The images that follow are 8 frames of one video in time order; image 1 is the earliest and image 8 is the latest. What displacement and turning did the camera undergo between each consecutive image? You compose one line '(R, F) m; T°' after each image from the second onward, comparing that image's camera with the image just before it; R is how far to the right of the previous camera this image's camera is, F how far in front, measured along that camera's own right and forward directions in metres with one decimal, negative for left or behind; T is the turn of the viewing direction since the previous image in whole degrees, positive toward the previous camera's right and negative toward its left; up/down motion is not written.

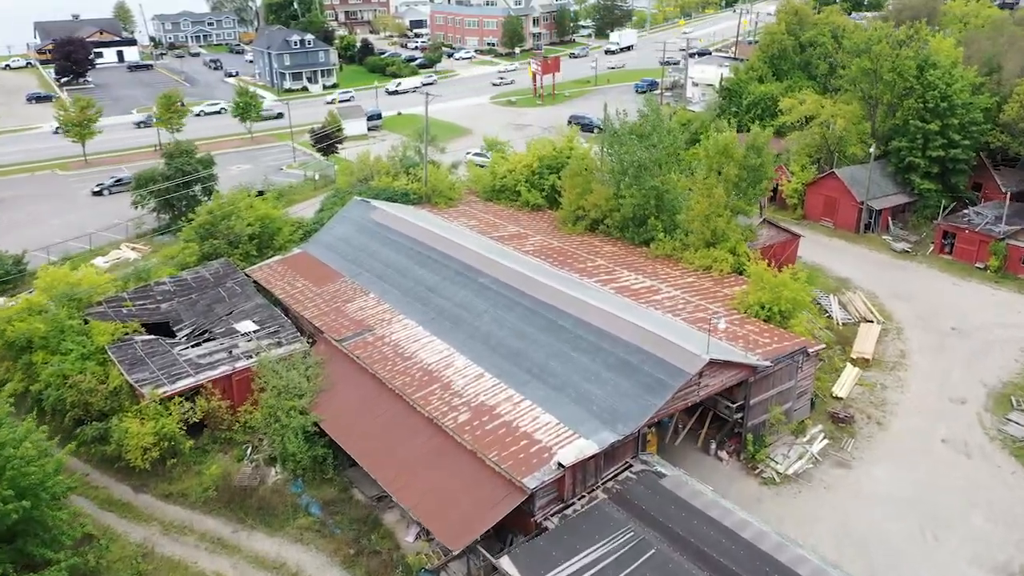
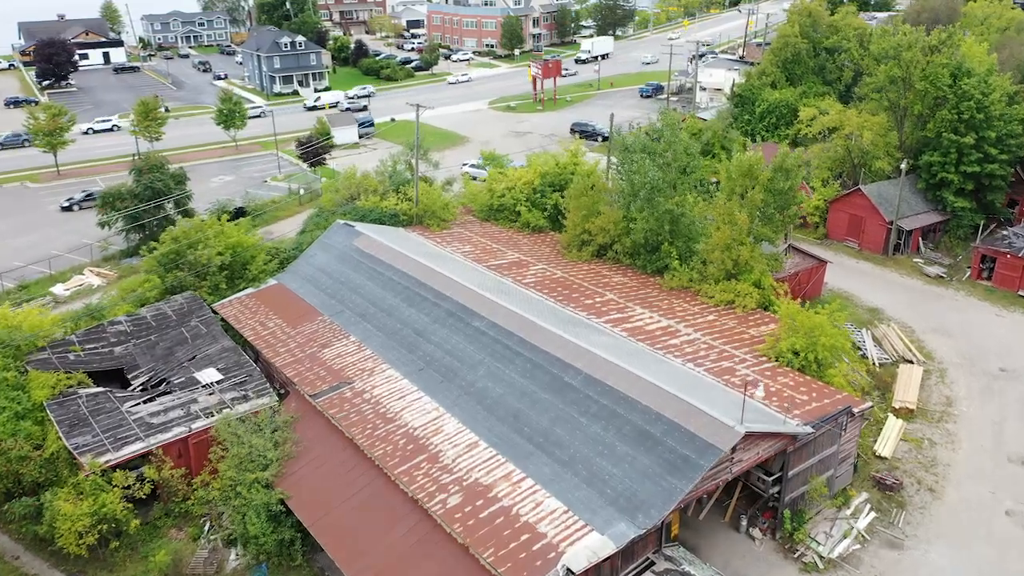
(0.0, +3.1) m; 0°
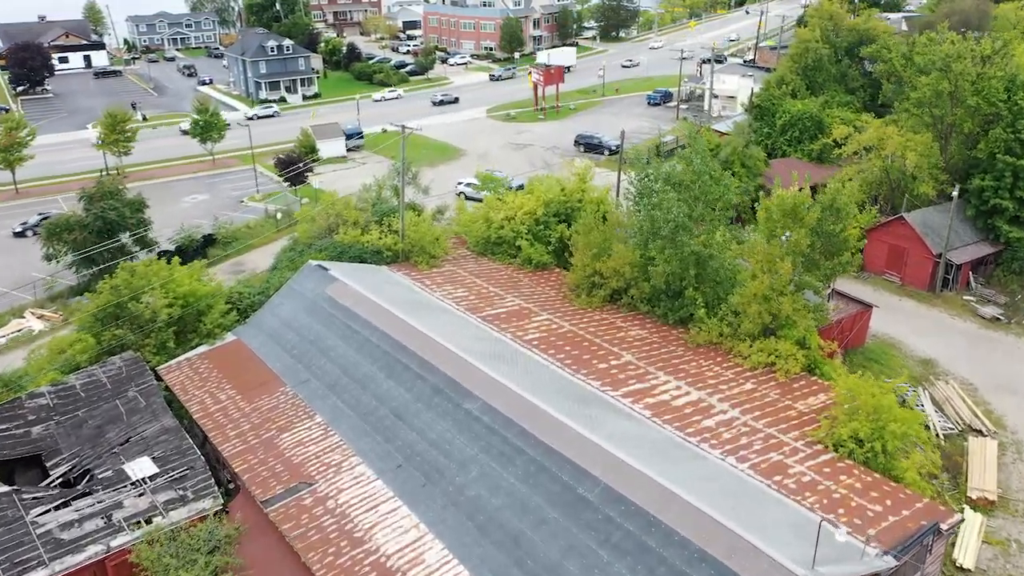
(0.0, +4.1) m; 0°
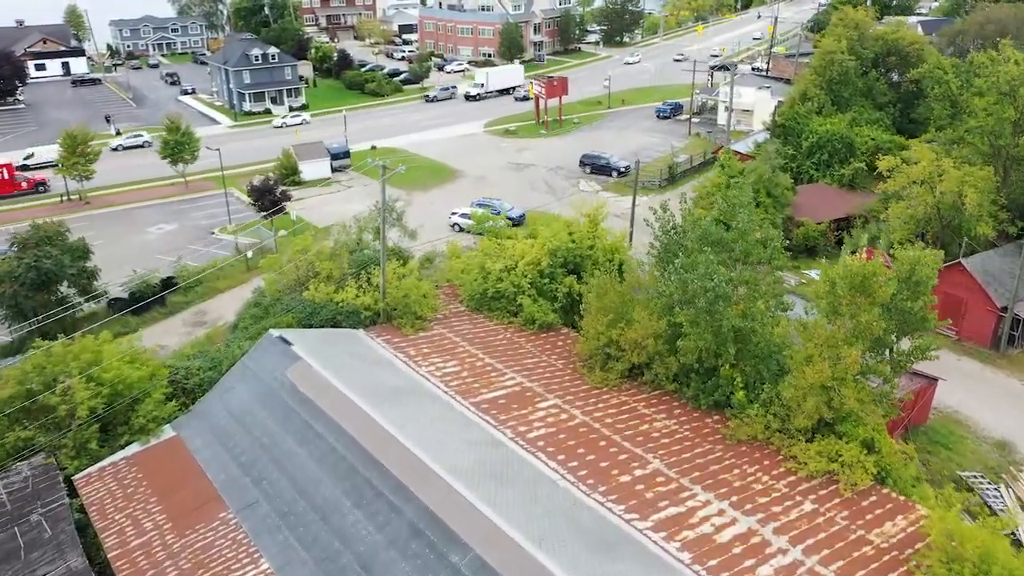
(0.0, +4.2) m; 0°
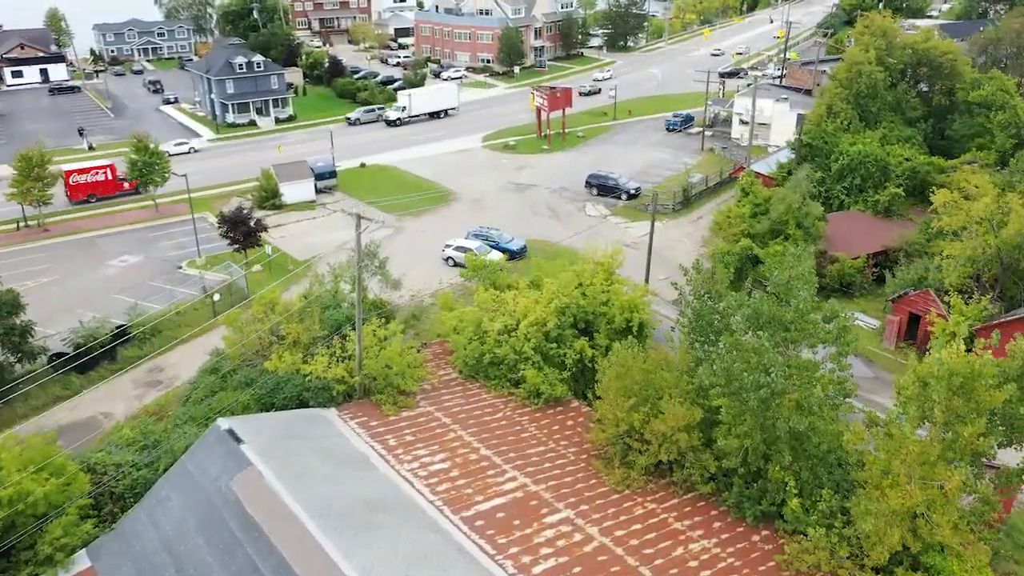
(0.0, +3.9) m; 0°
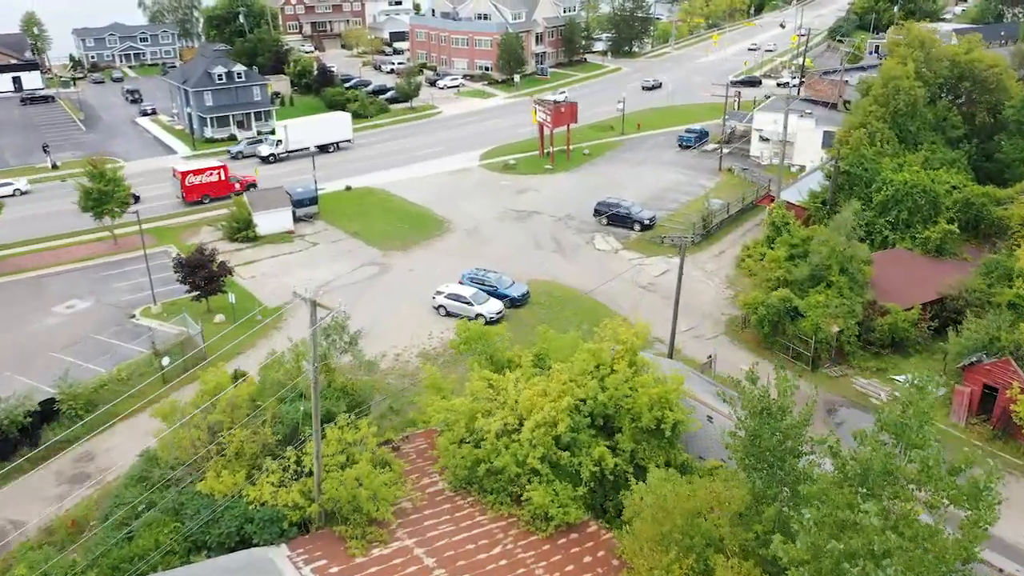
(0.0, +4.5) m; 0°
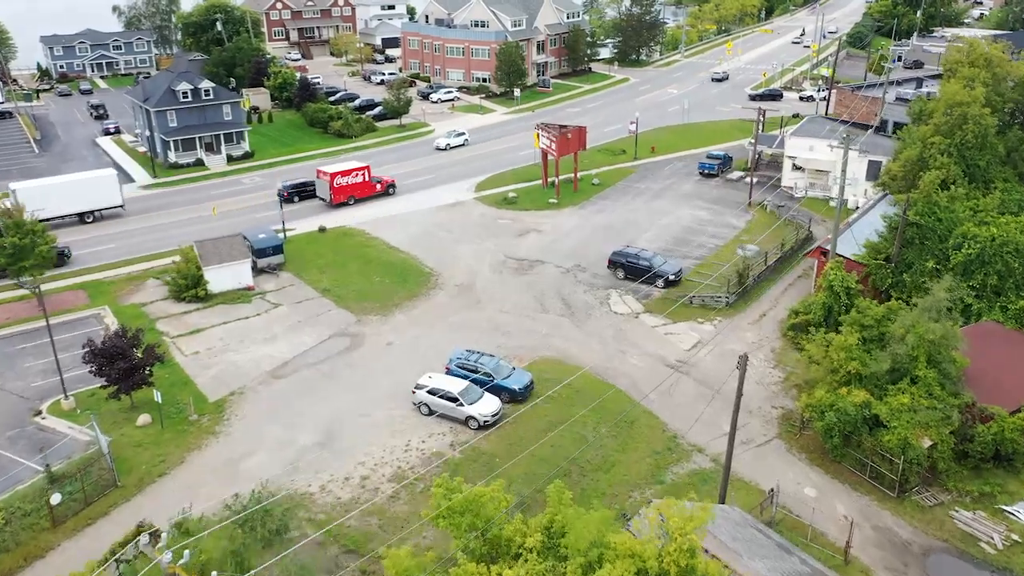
(0.0, +6.2) m; 0°
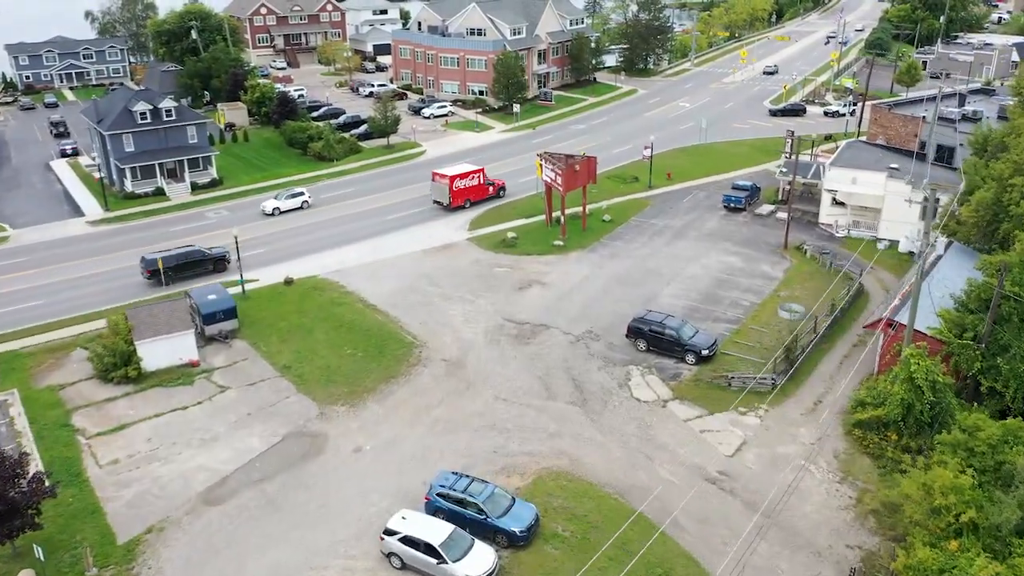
(0.0, +5.8) m; 0°
